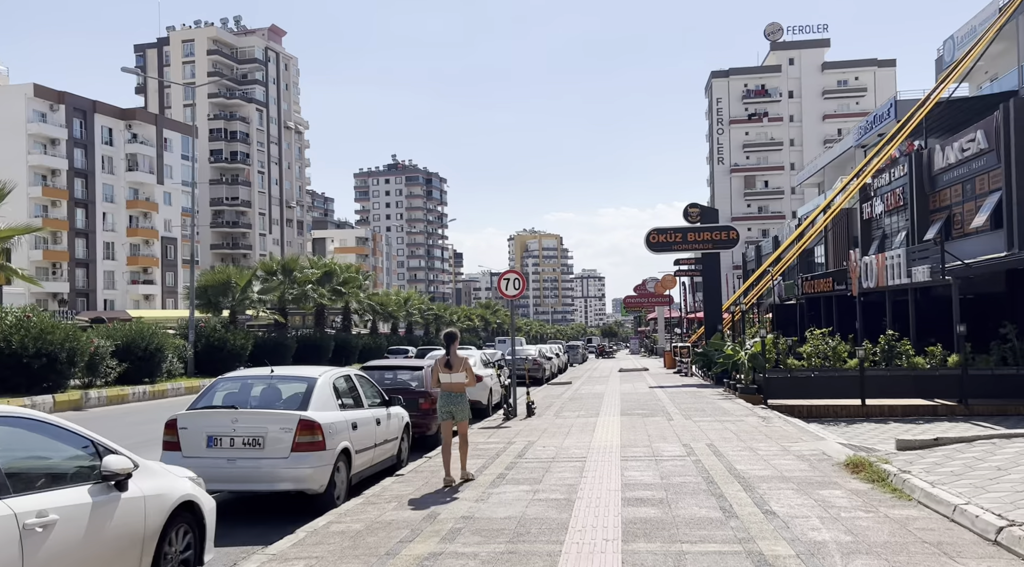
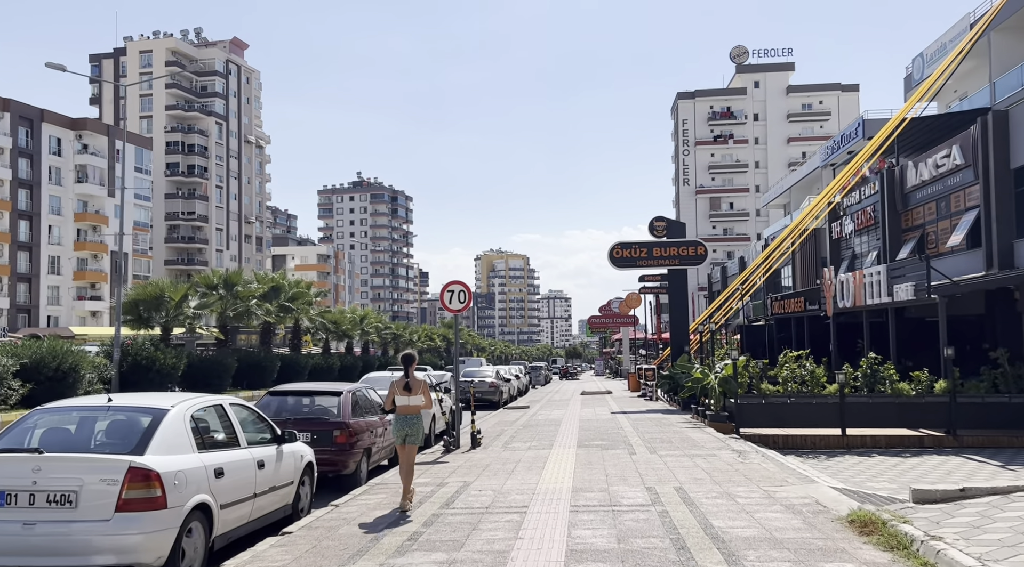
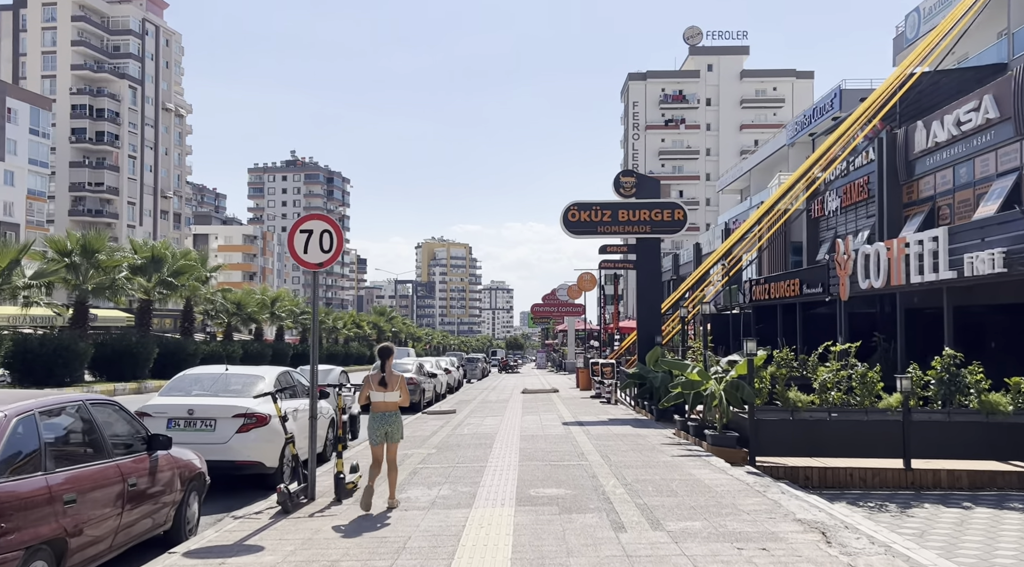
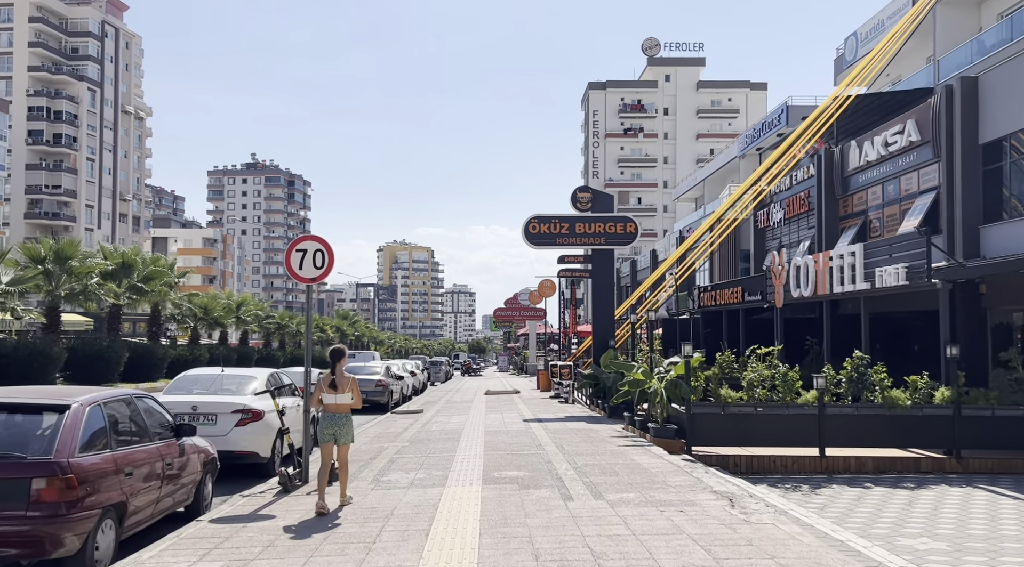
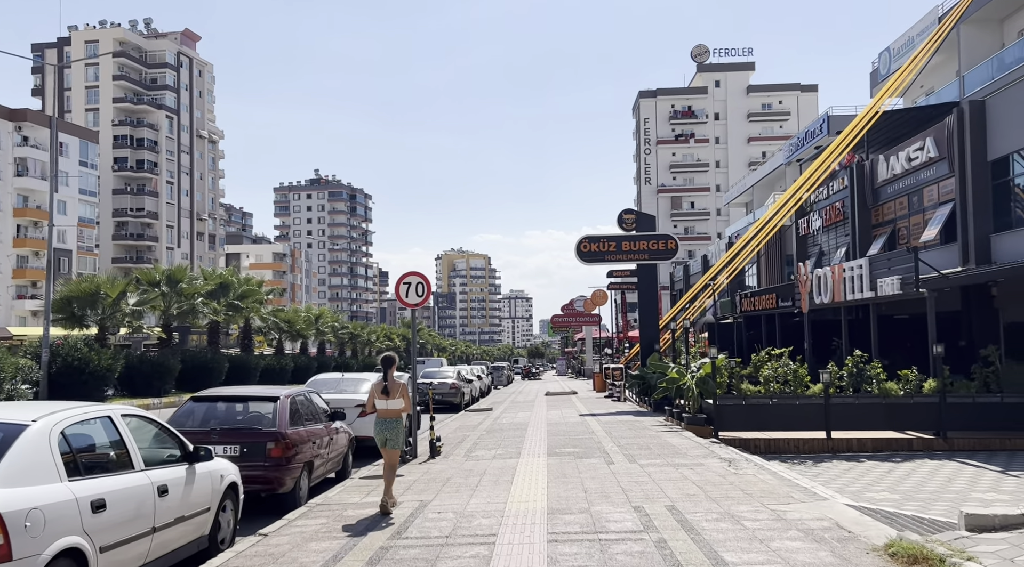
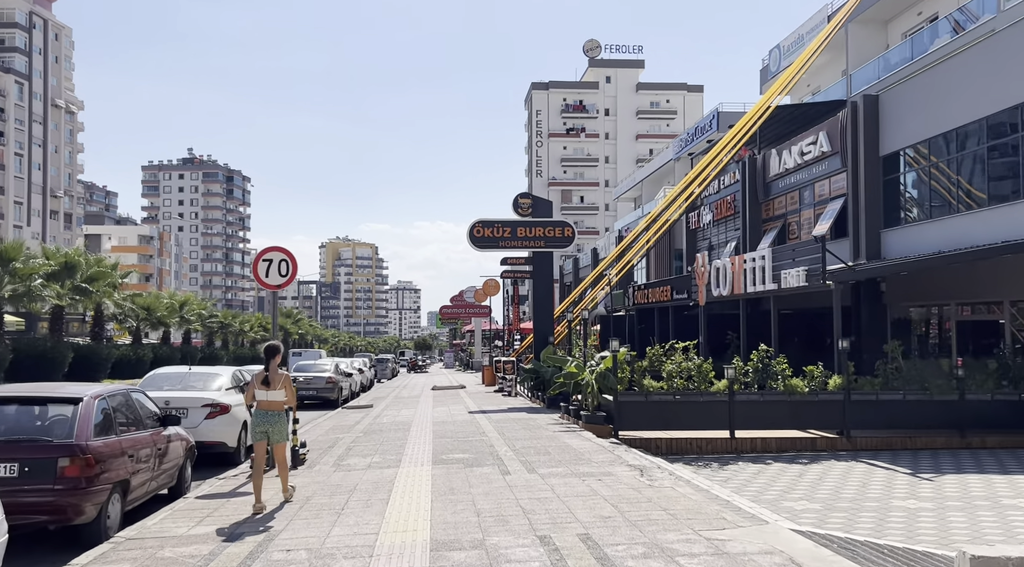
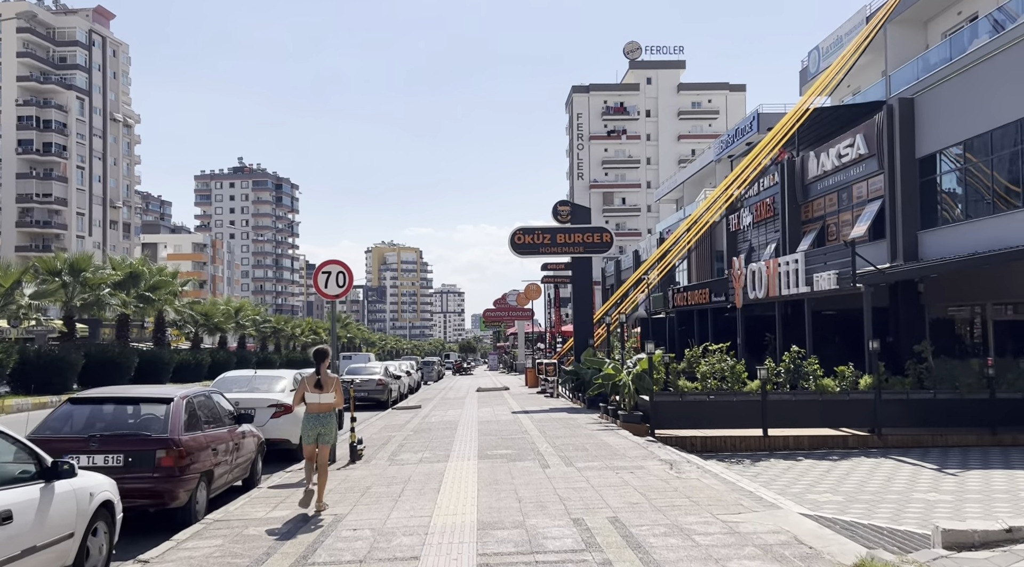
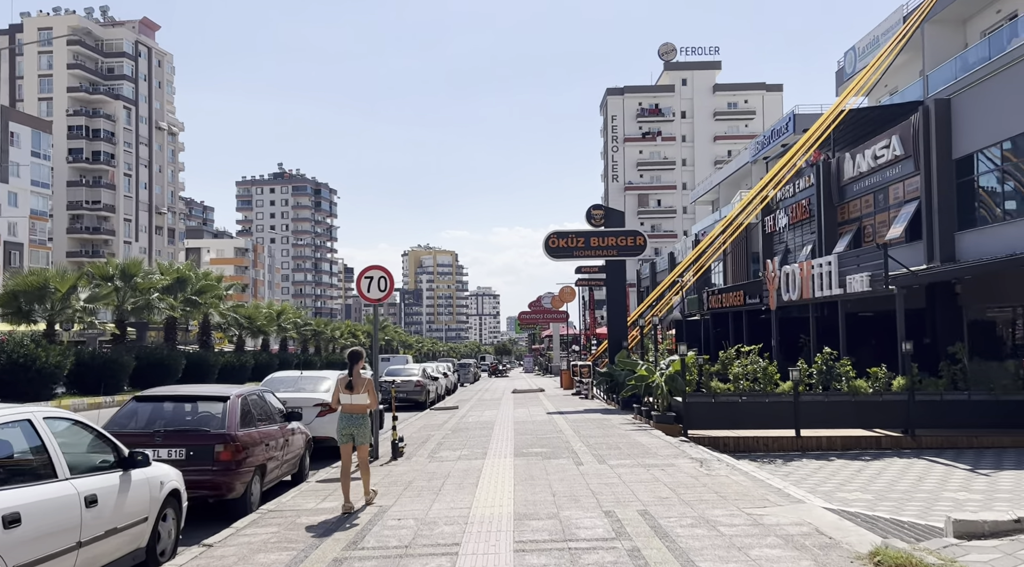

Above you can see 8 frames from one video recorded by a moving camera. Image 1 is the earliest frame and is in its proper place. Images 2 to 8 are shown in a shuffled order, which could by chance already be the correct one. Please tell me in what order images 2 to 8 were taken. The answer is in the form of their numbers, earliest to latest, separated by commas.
2, 5, 8, 7, 6, 4, 3
